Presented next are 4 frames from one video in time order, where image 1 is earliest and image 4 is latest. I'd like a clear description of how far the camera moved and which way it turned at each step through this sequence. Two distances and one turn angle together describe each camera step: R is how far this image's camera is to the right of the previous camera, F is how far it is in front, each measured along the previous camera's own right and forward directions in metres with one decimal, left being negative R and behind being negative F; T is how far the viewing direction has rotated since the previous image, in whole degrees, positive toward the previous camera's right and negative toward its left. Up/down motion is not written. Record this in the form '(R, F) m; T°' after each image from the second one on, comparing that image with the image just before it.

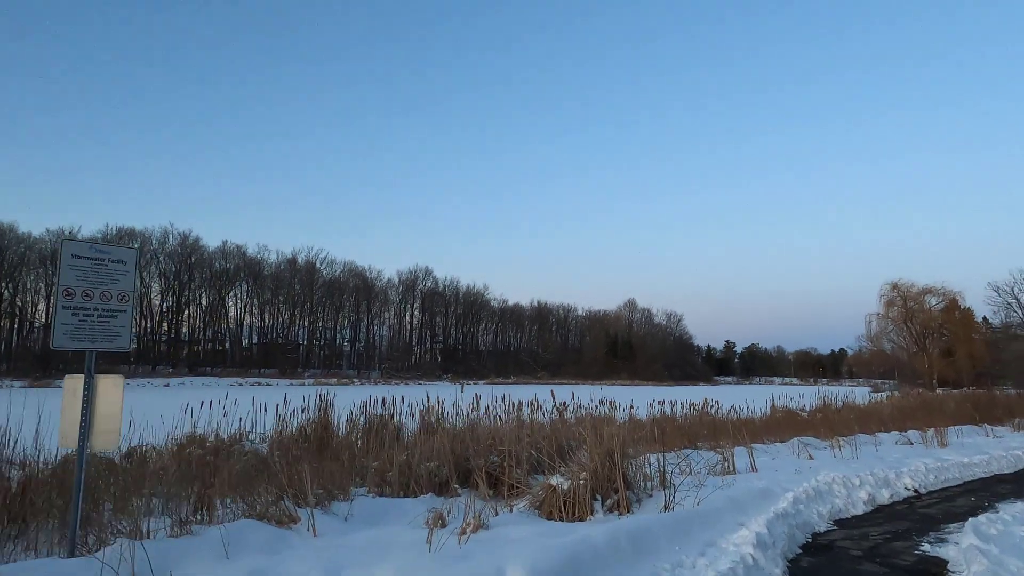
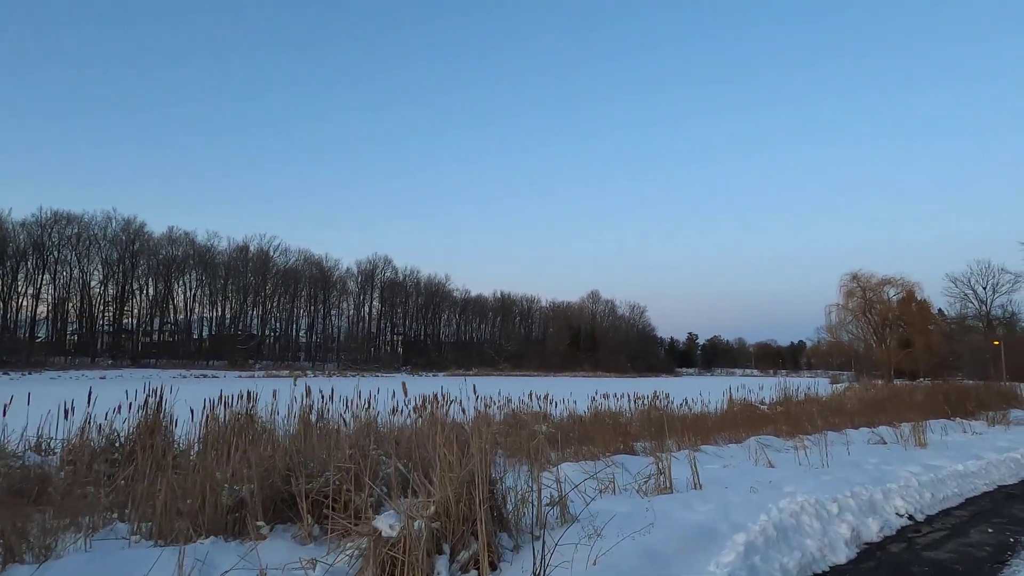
(+1.0, +2.3) m; +3°
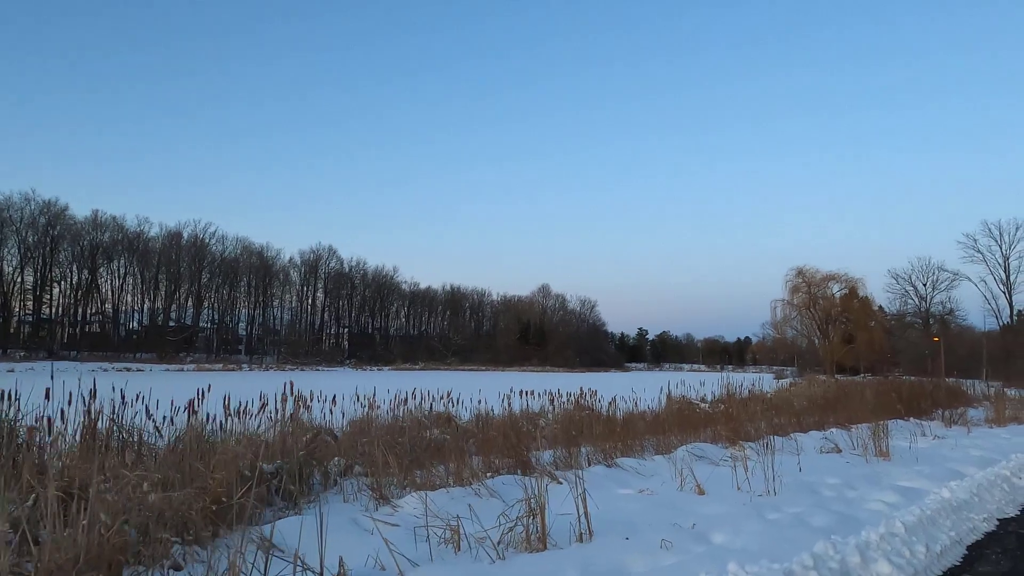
(+1.1, +2.3) m; +4°
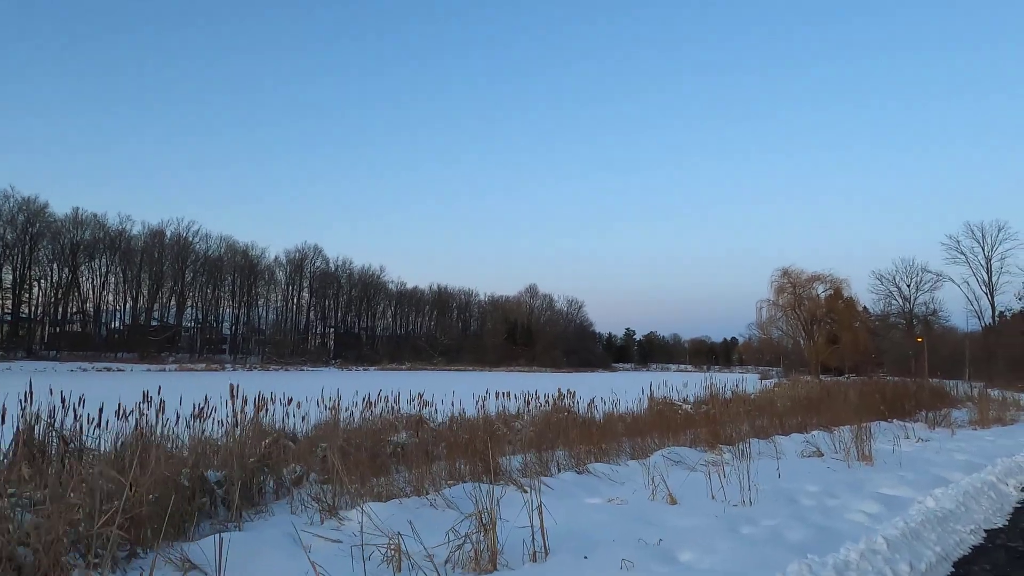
(+0.2, +0.4) m; +1°
